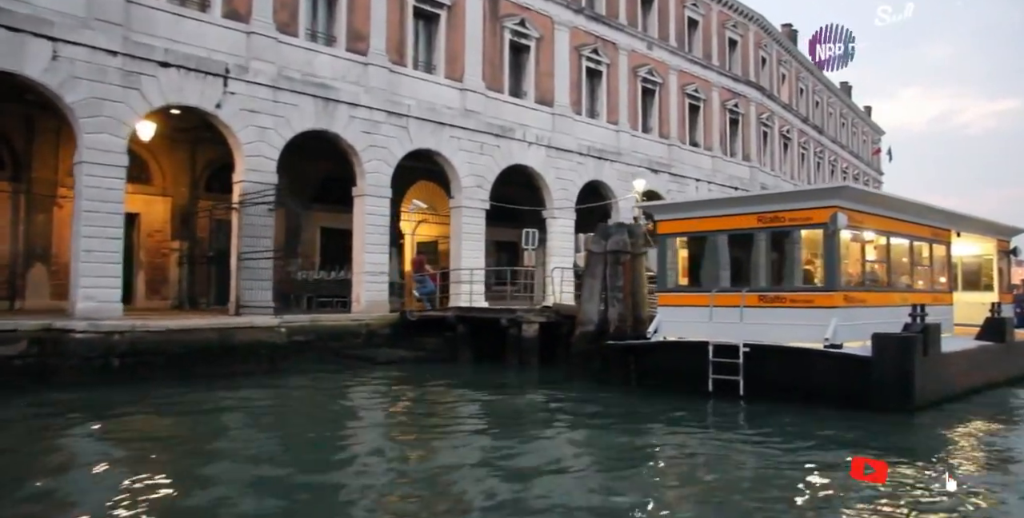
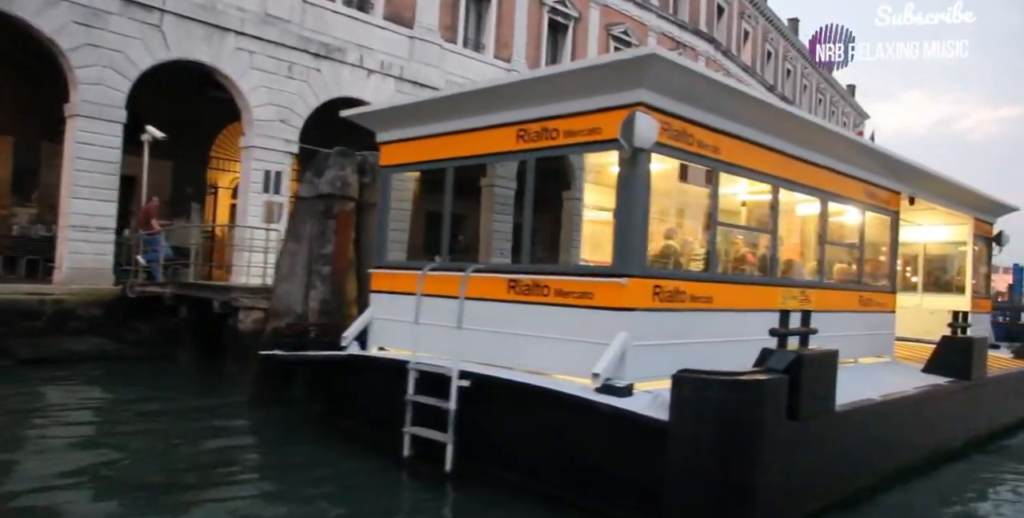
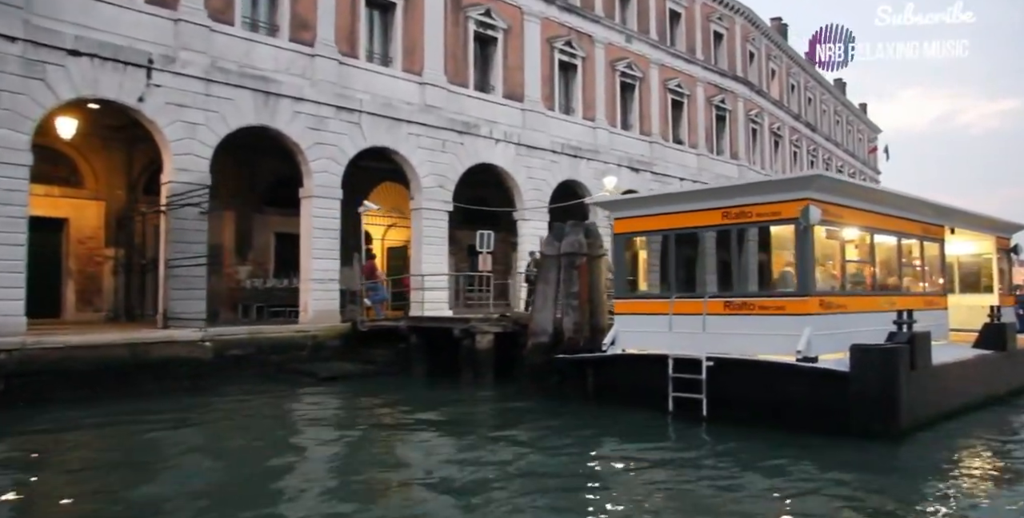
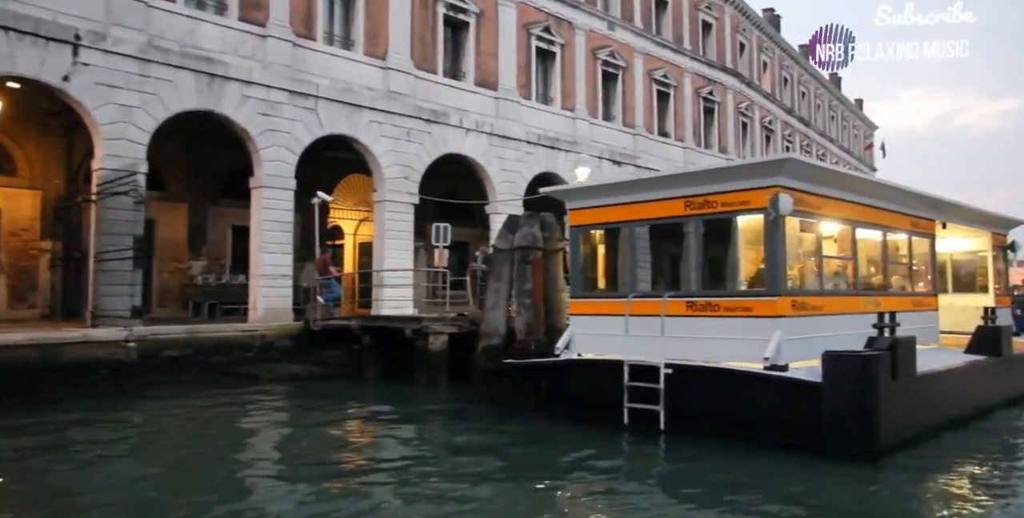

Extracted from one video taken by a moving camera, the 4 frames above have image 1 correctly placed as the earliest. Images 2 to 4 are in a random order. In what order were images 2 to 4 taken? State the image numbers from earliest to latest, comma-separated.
3, 4, 2
